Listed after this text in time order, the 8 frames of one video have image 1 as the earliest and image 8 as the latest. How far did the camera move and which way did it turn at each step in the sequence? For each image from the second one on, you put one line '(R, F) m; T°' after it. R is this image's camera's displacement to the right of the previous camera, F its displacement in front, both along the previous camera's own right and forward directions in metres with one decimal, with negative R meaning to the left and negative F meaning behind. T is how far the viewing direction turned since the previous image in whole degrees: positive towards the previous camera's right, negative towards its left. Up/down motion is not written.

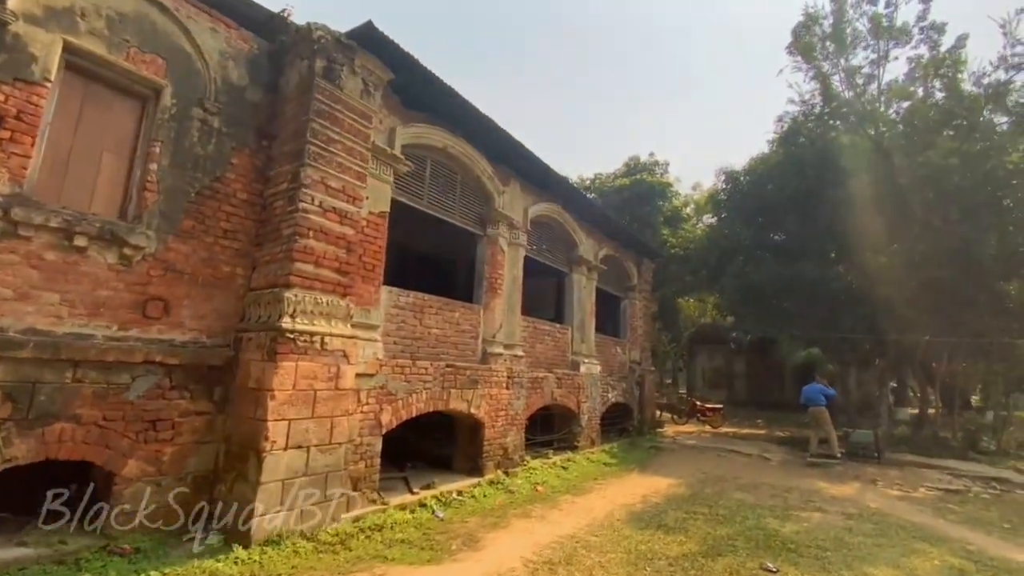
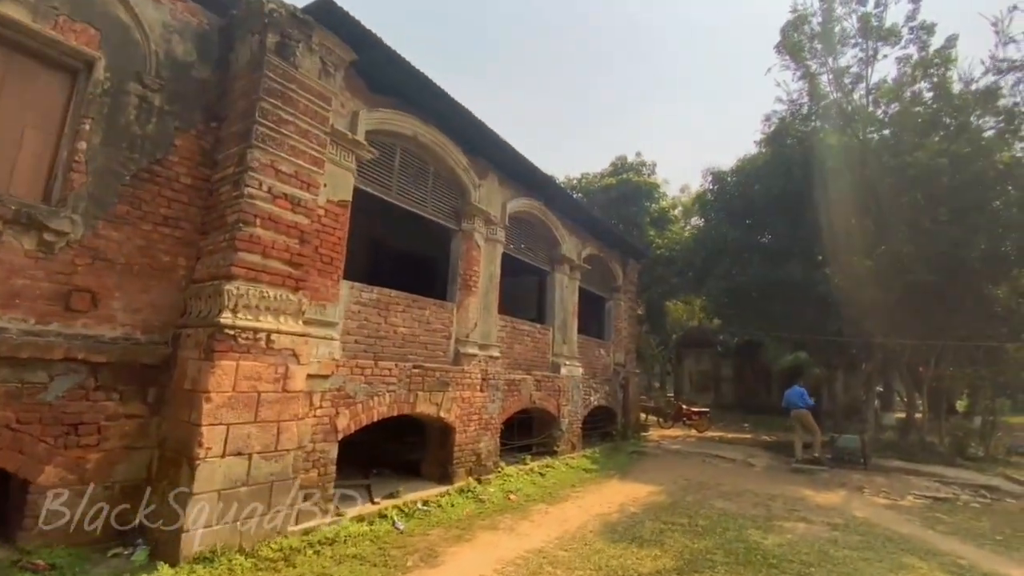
(+0.3, +0.4) m; +1°
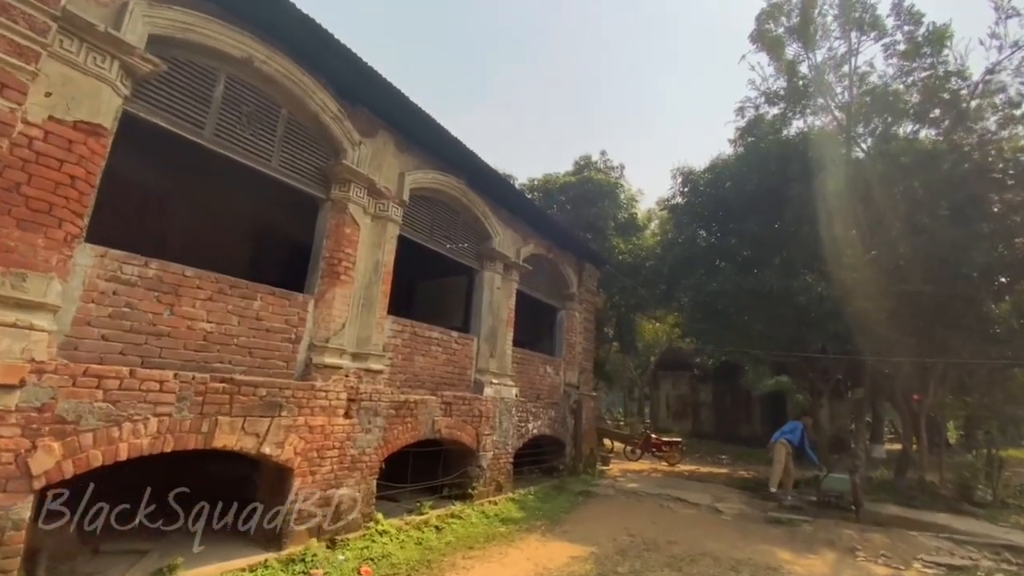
(+1.3, +1.9) m; +1°
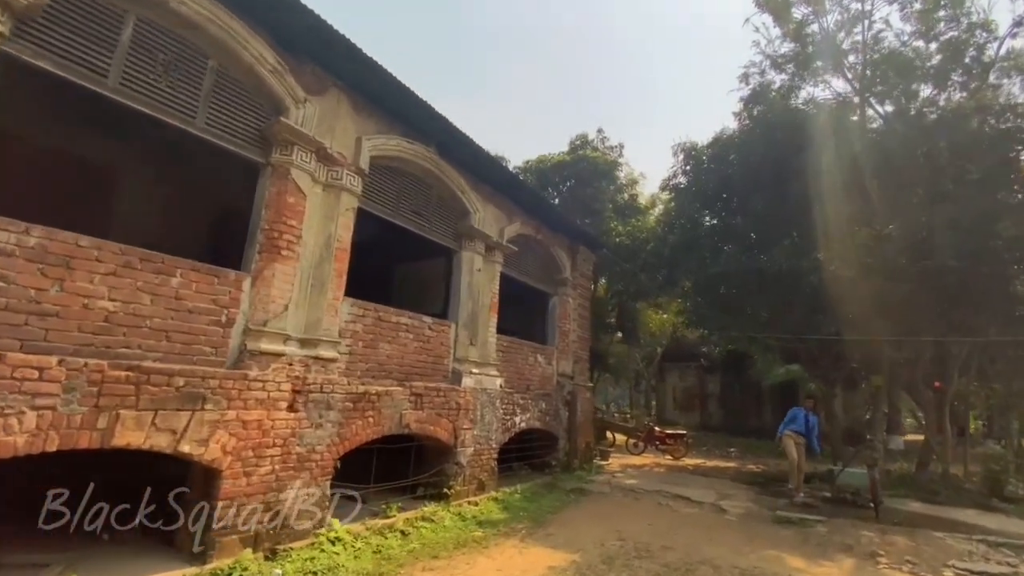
(+0.5, +0.7) m; -1°
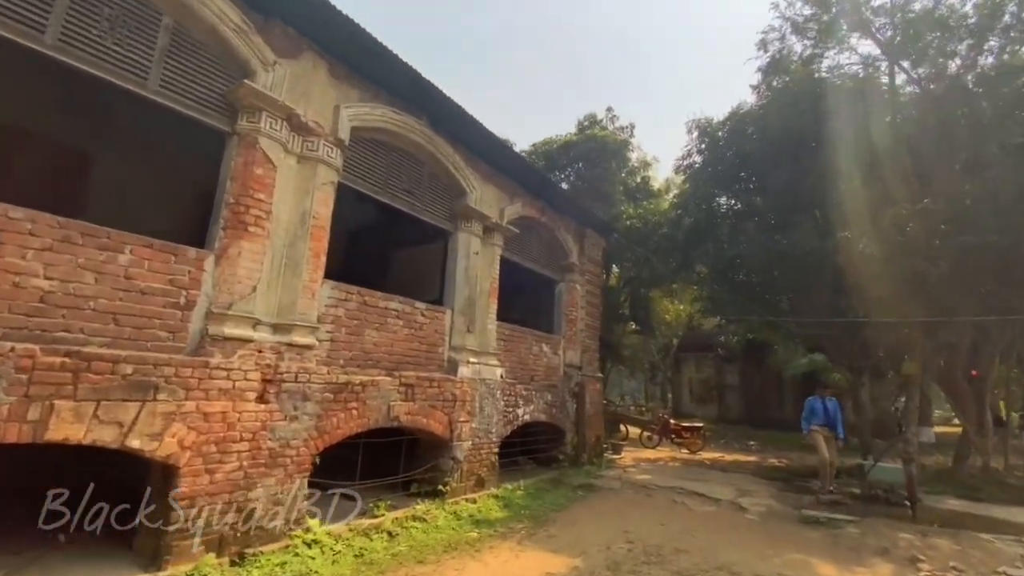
(+0.2, +0.5) m; -2°
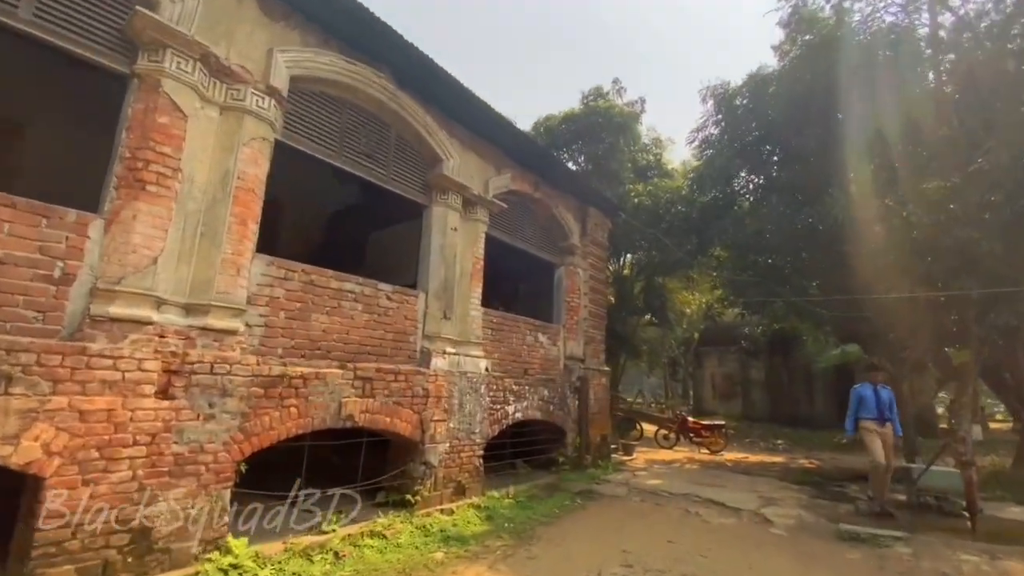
(+0.5, +0.9) m; -3°
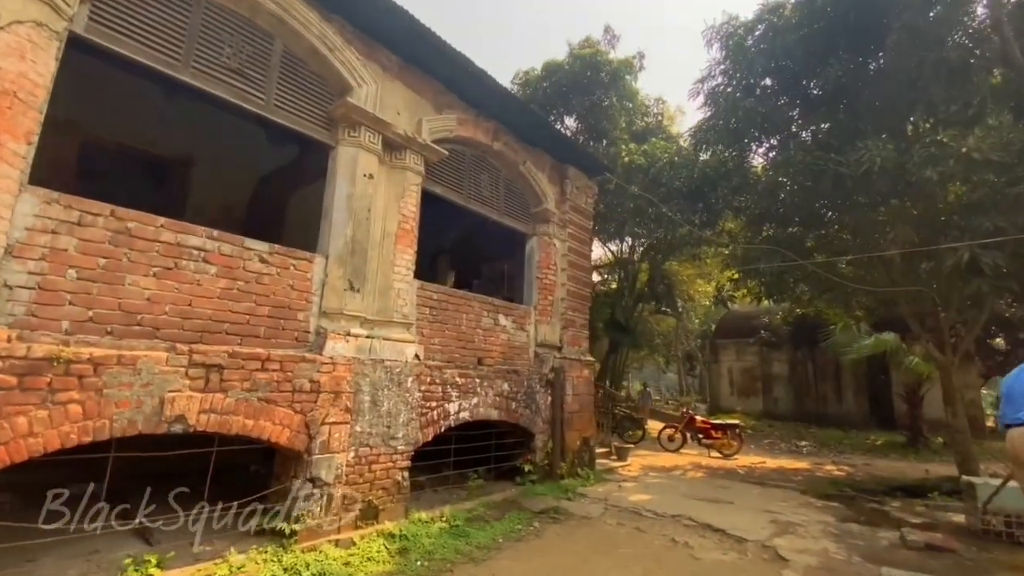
(+0.9, +1.5) m; -2°
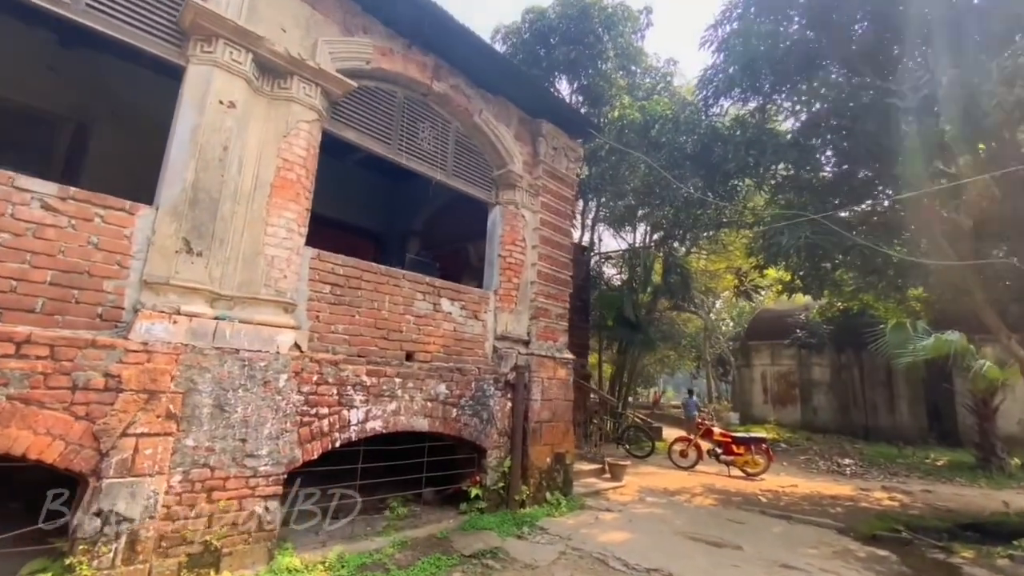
(+1.0, +1.4) m; -4°
